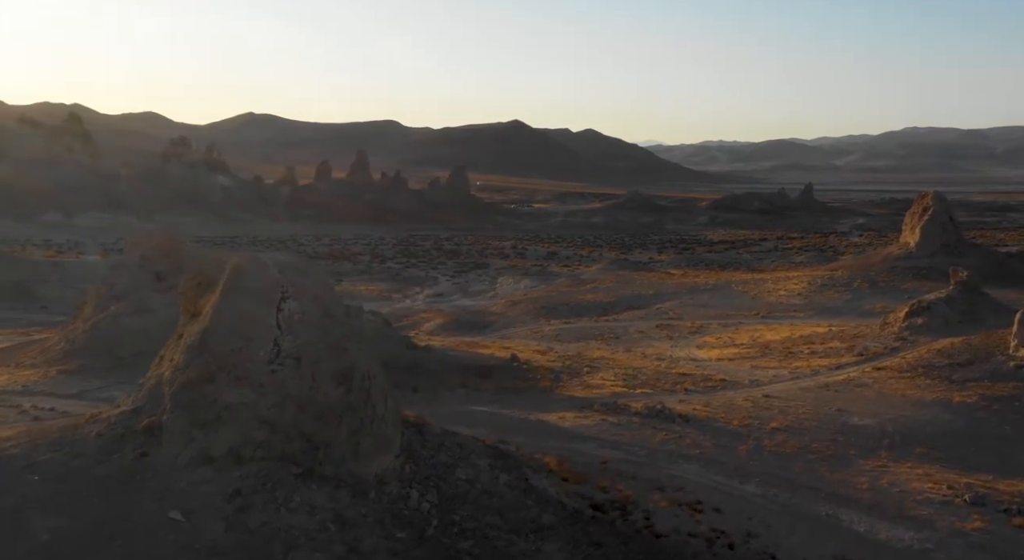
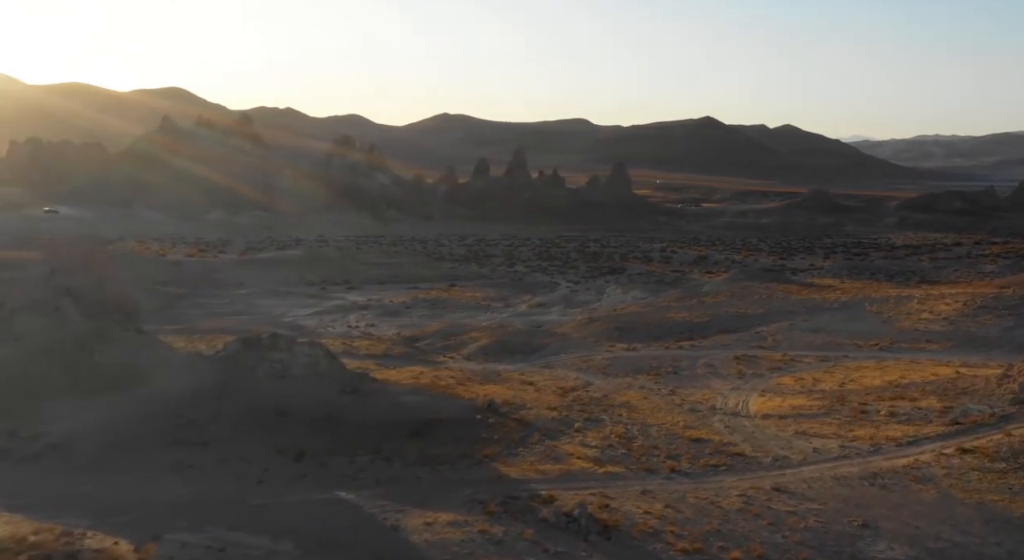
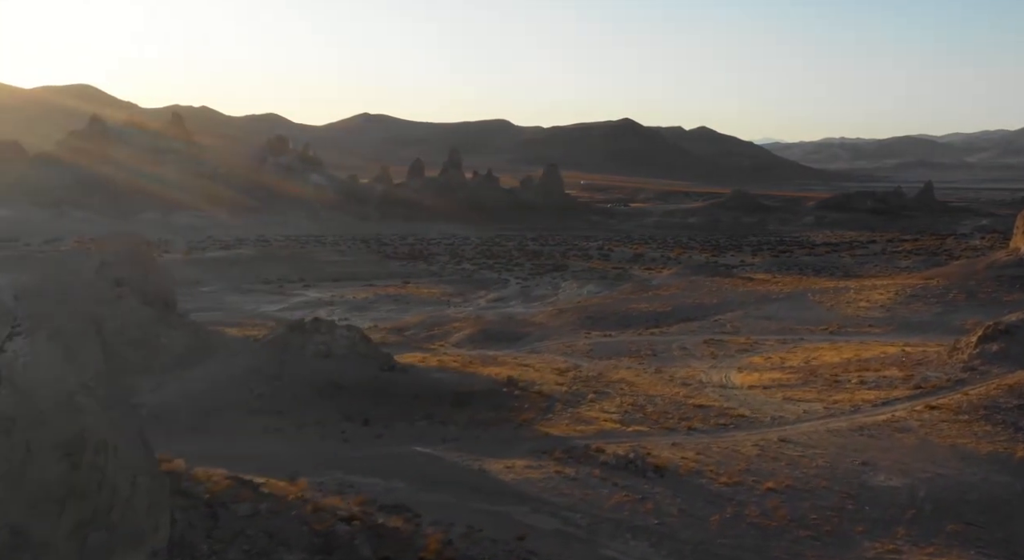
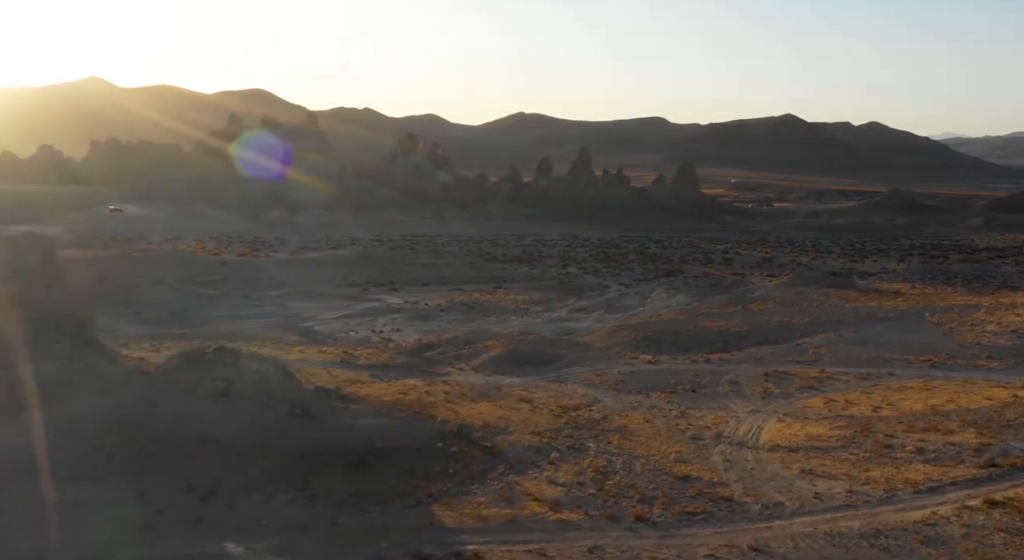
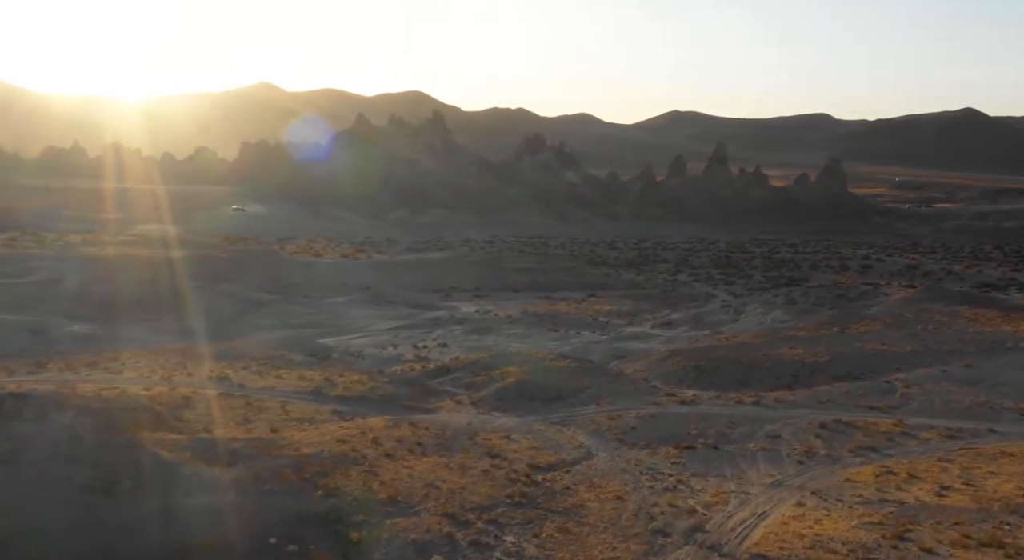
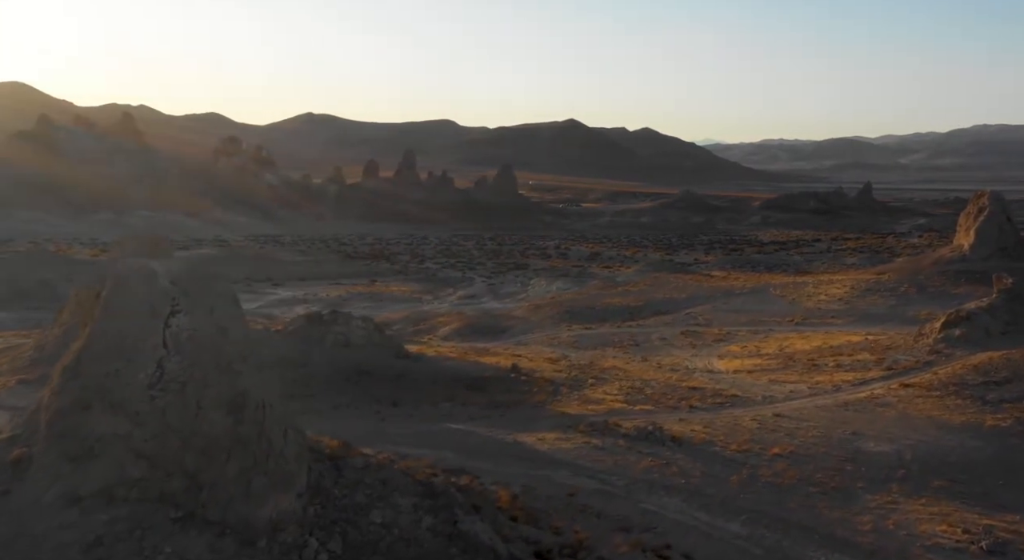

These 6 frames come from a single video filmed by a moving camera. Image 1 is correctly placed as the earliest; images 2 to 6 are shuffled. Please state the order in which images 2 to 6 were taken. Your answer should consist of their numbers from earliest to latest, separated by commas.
6, 3, 2, 4, 5
